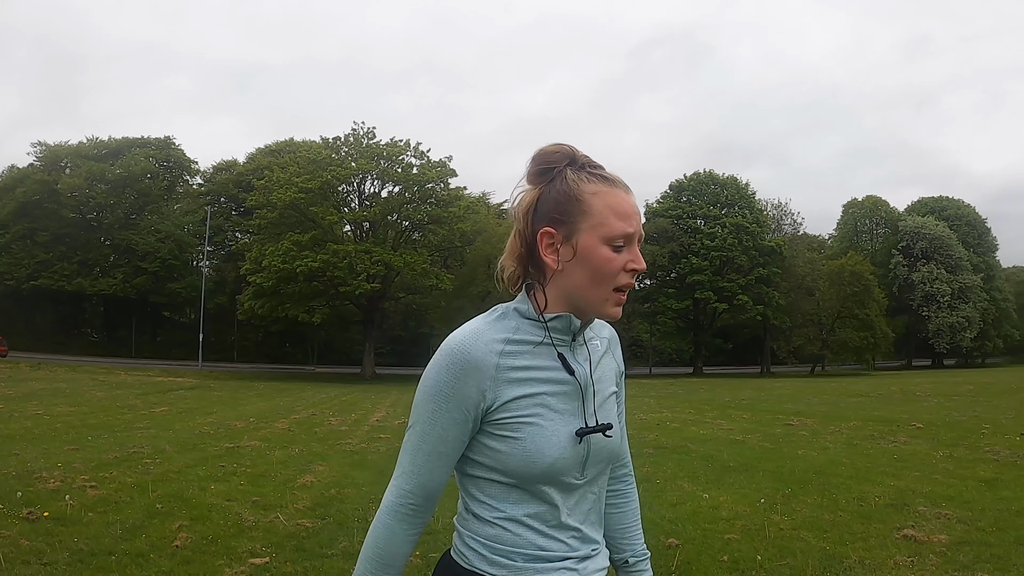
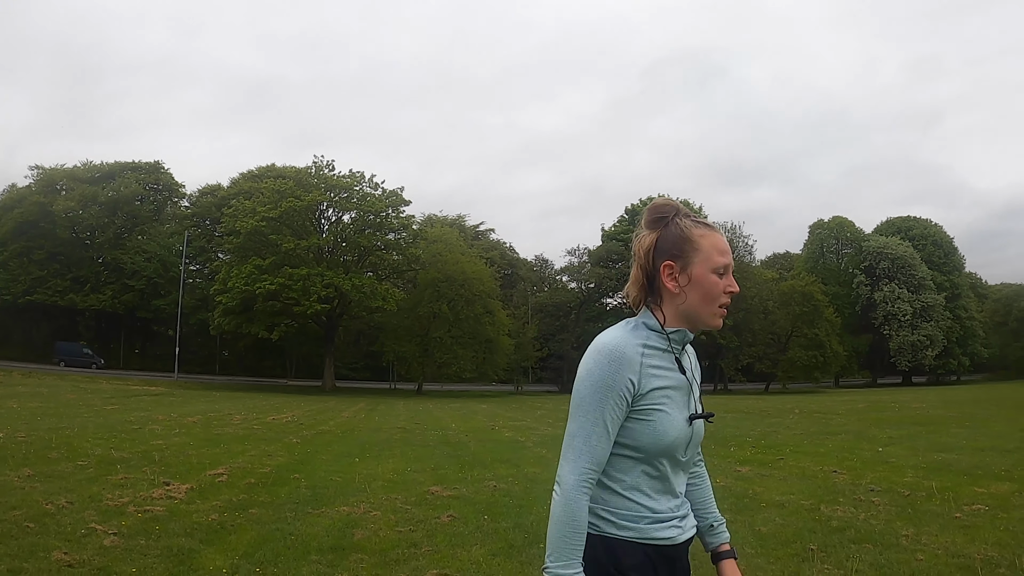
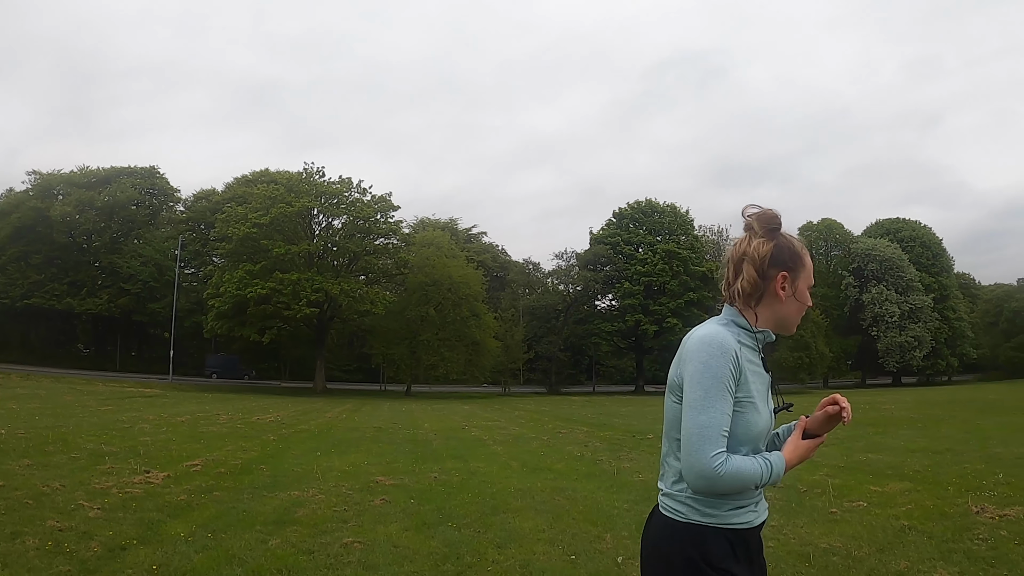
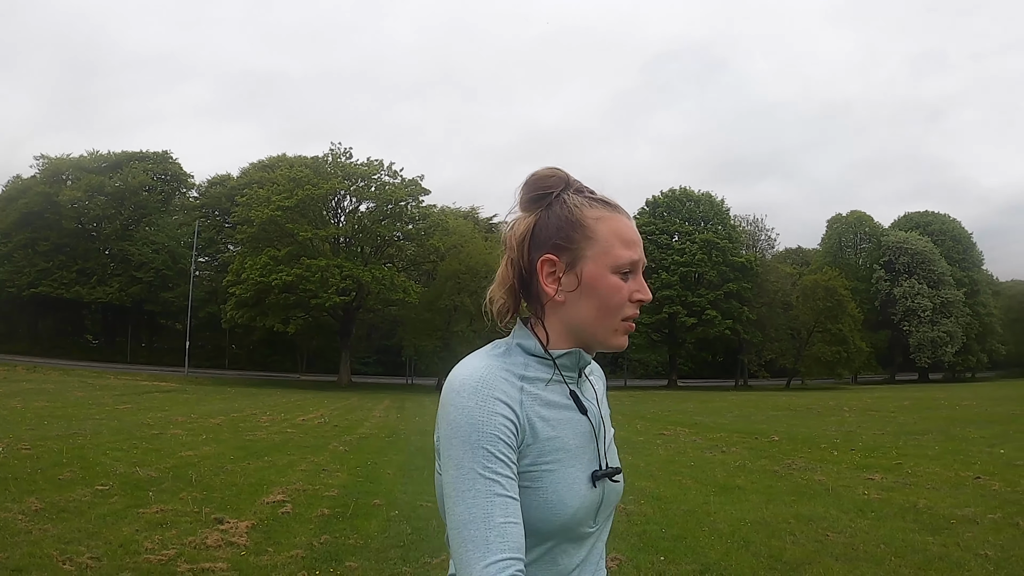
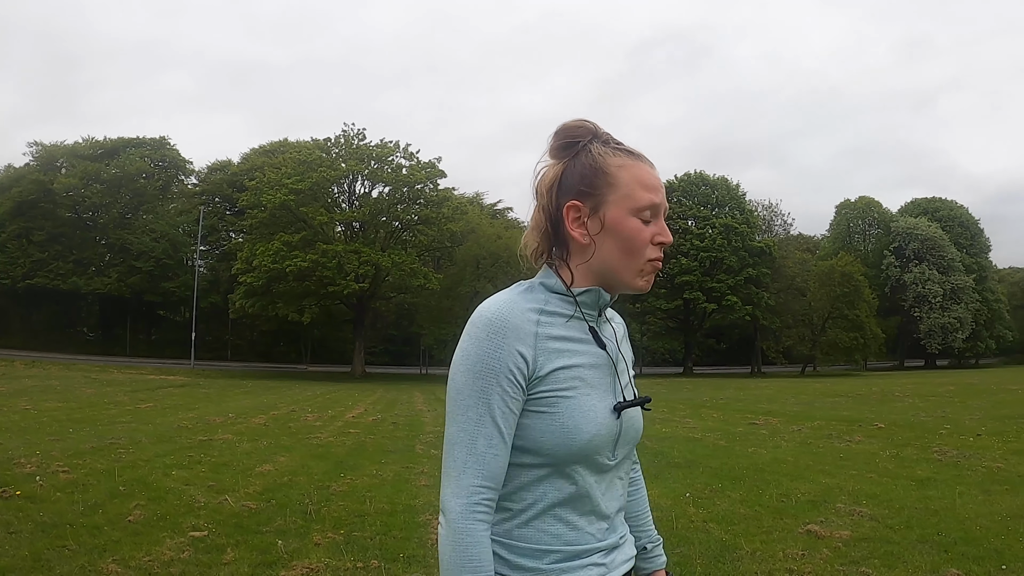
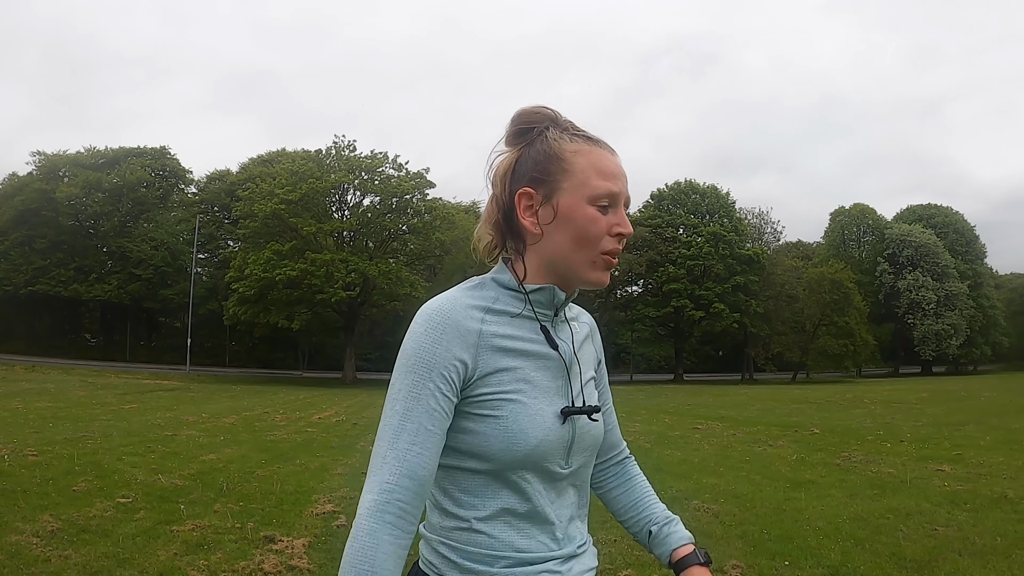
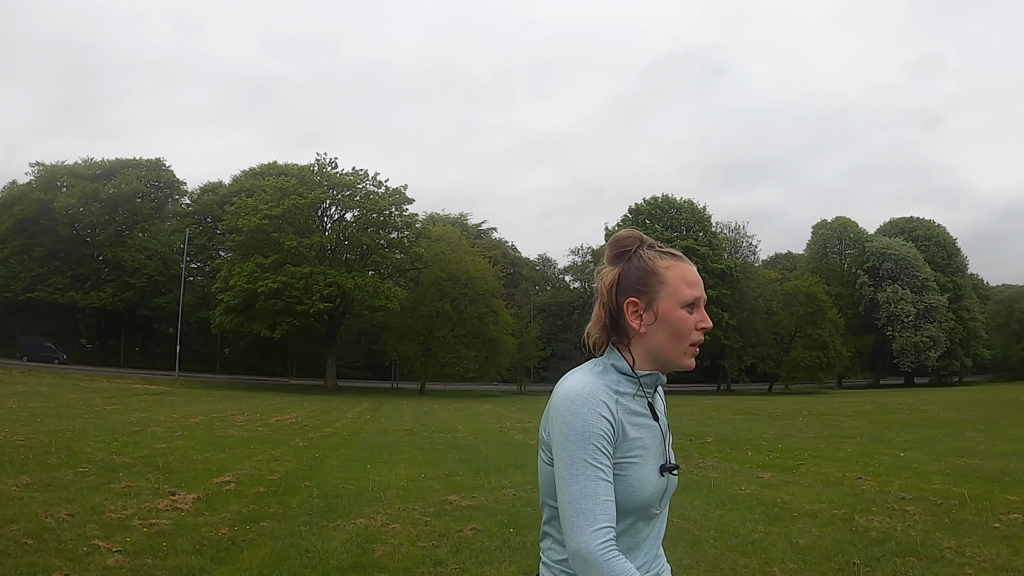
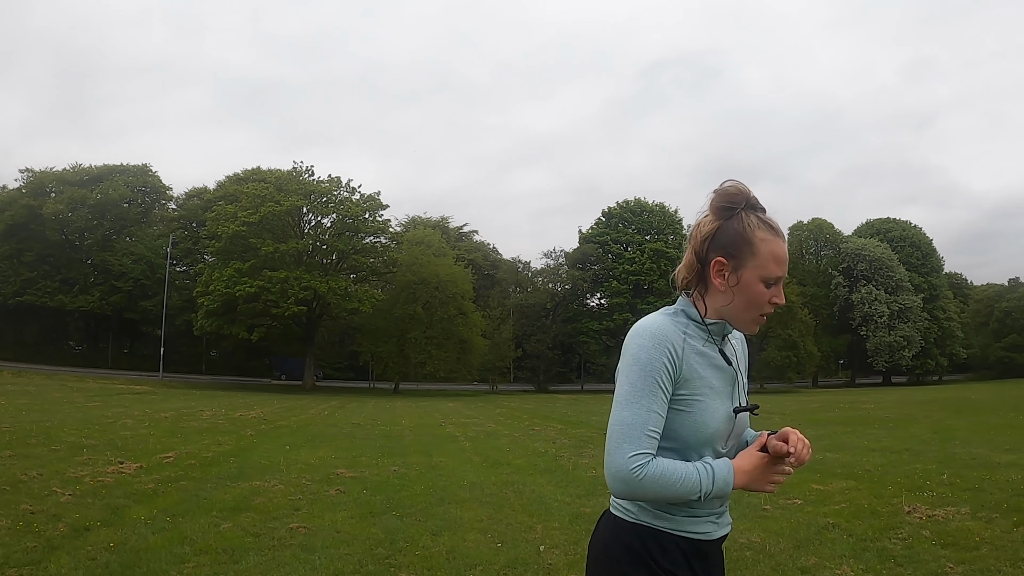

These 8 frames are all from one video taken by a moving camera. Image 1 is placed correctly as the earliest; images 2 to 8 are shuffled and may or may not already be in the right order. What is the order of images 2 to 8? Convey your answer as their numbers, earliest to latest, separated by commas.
5, 6, 4, 7, 2, 3, 8
